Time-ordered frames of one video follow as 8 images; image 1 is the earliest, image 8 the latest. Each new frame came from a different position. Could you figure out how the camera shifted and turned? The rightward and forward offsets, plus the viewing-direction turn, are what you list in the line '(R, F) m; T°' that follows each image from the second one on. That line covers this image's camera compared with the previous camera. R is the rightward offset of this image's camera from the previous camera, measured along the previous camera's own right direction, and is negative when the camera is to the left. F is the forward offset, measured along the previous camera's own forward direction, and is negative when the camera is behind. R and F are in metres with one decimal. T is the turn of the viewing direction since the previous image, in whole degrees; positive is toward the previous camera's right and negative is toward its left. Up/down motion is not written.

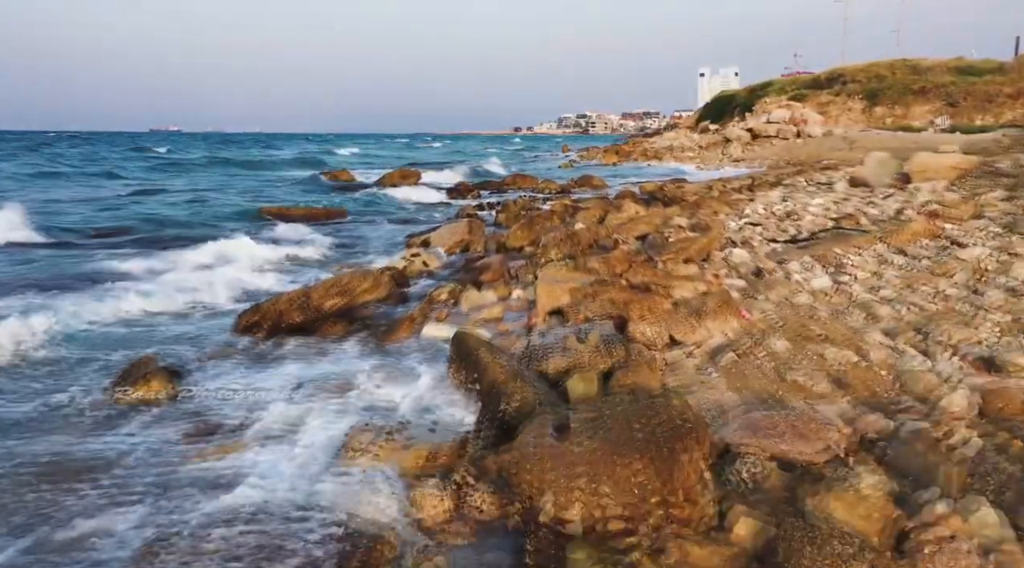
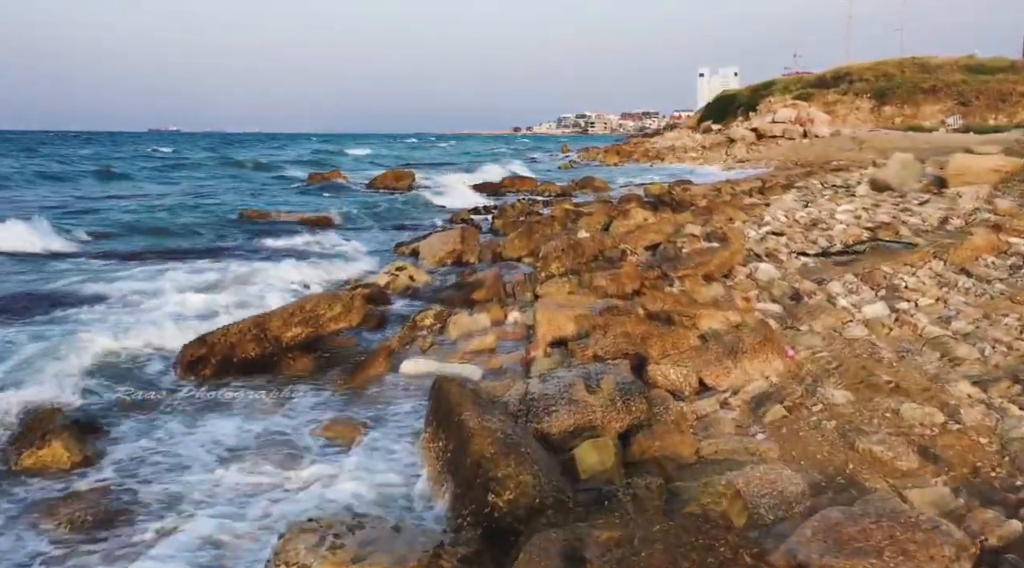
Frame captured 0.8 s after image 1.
(0.0, +1.4) m; 0°
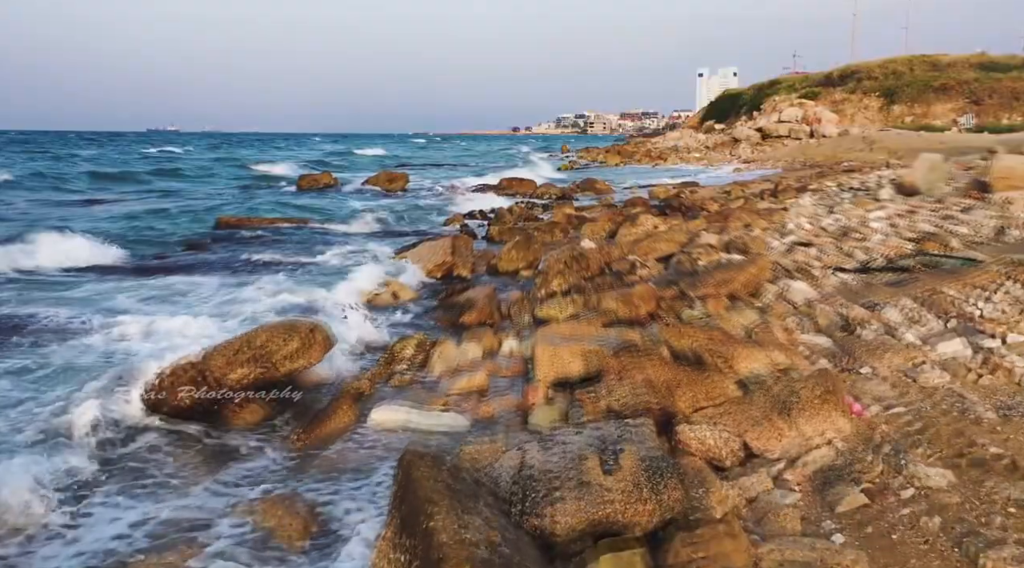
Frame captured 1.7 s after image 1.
(0.0, +1.4) m; 0°
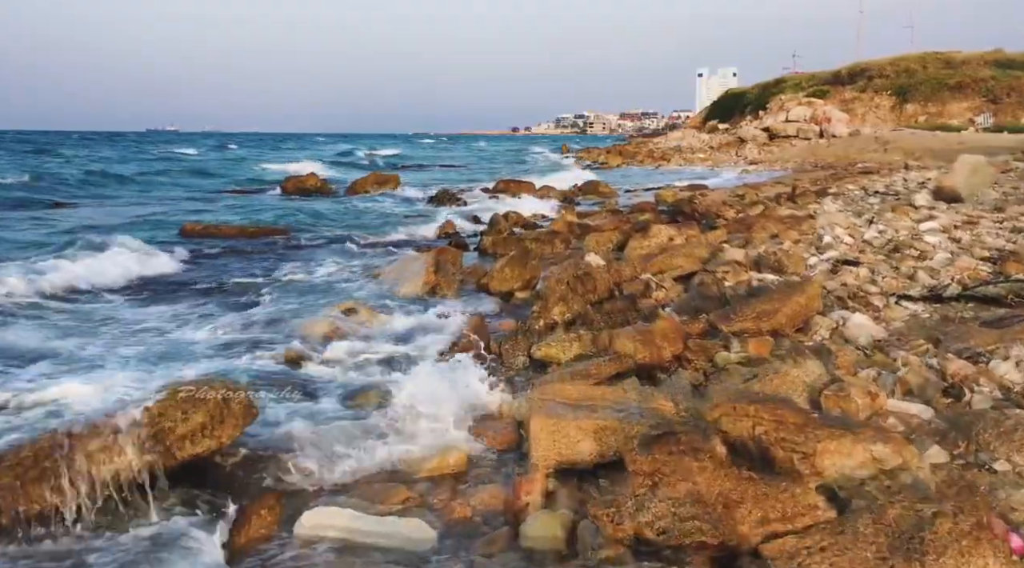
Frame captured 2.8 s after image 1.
(+0.1, +1.8) m; 0°
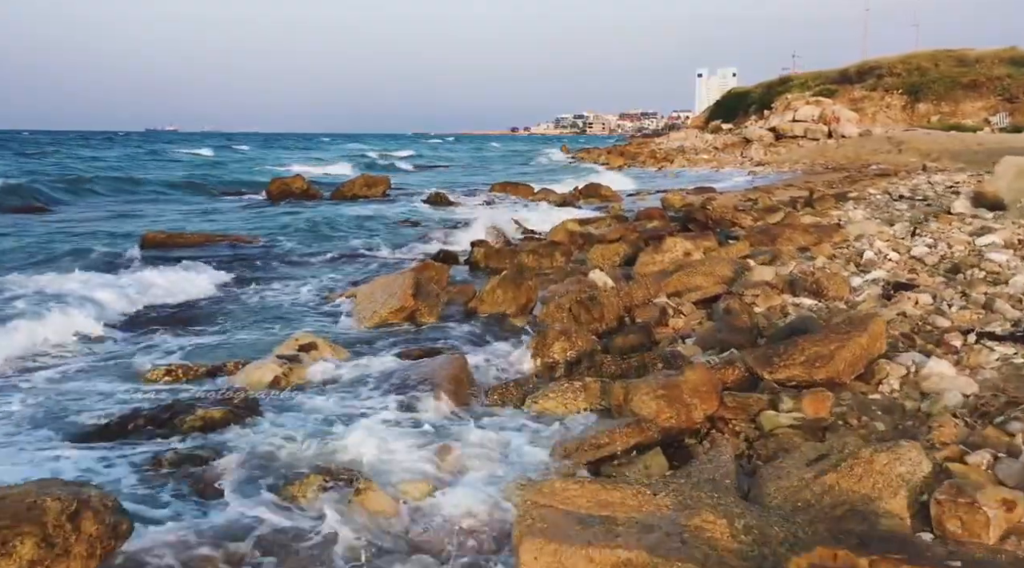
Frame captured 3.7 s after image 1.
(+0.1, +1.5) m; 0°
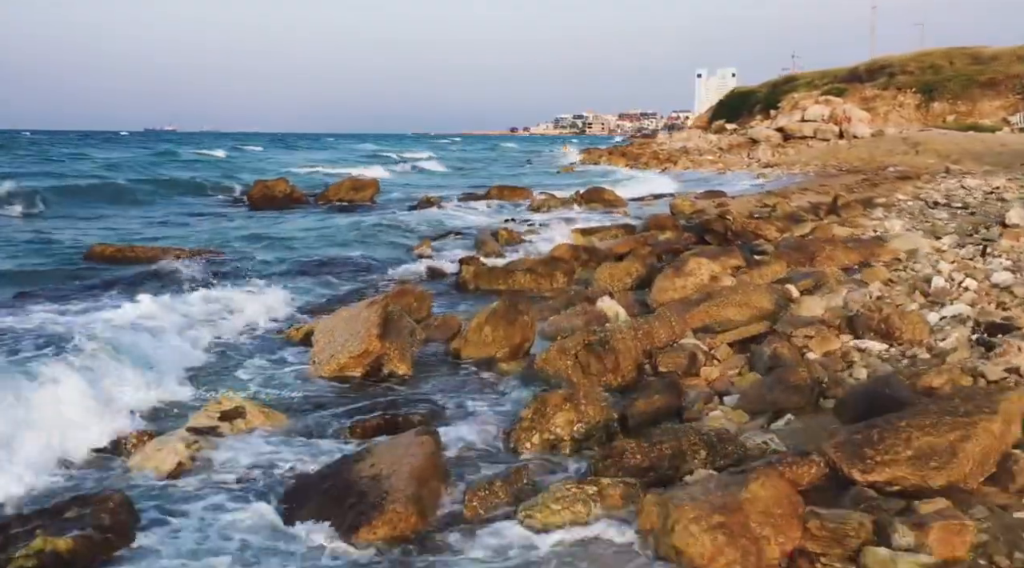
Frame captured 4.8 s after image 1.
(+0.1, +1.8) m; 0°
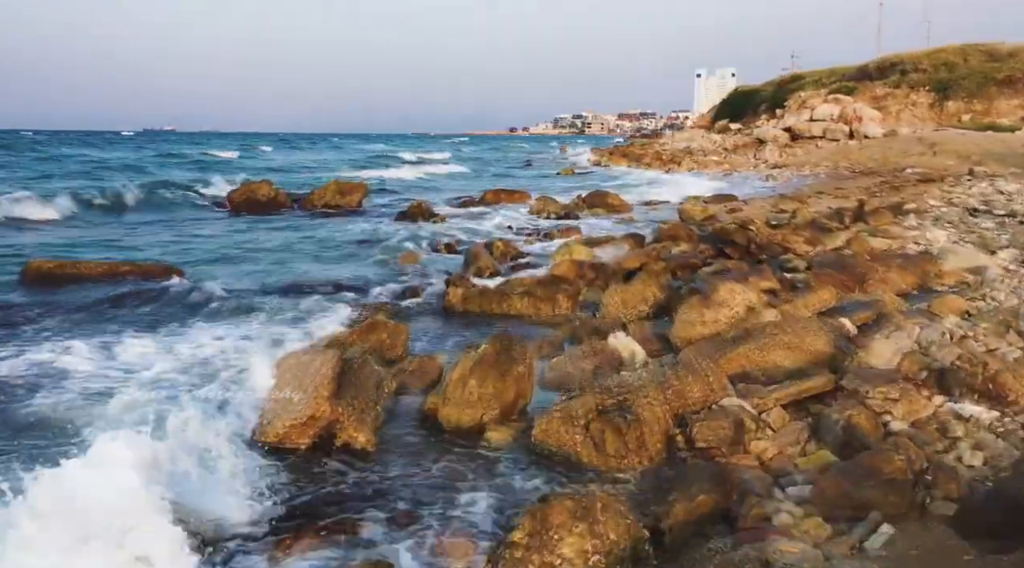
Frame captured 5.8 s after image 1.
(+0.1, +1.6) m; 0°
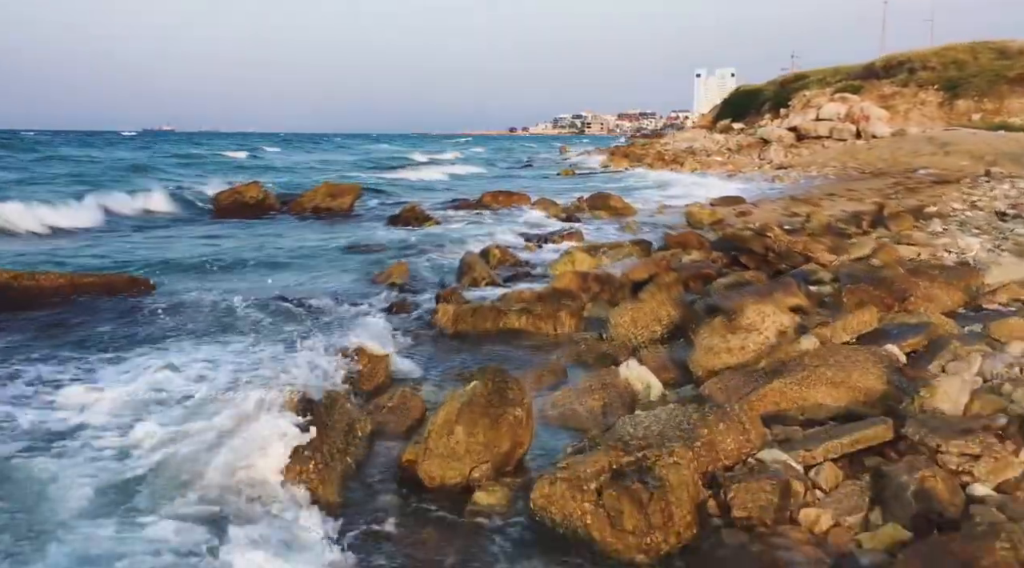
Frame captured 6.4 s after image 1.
(0.0, +1.0) m; 0°
